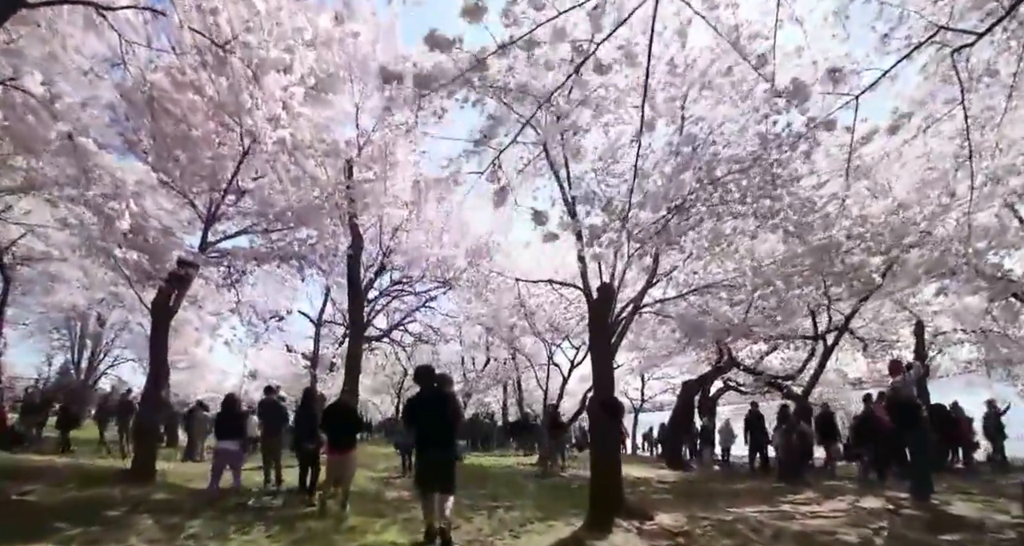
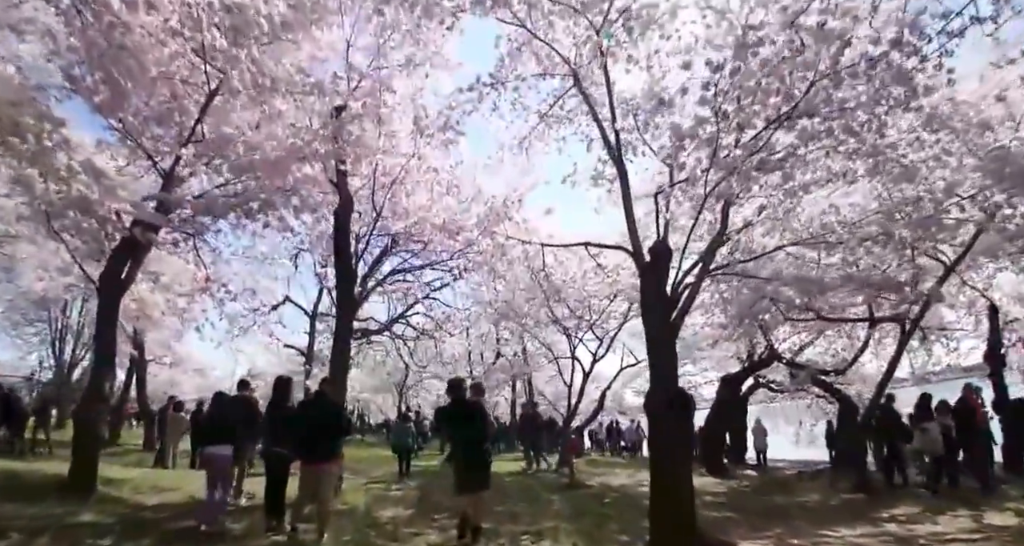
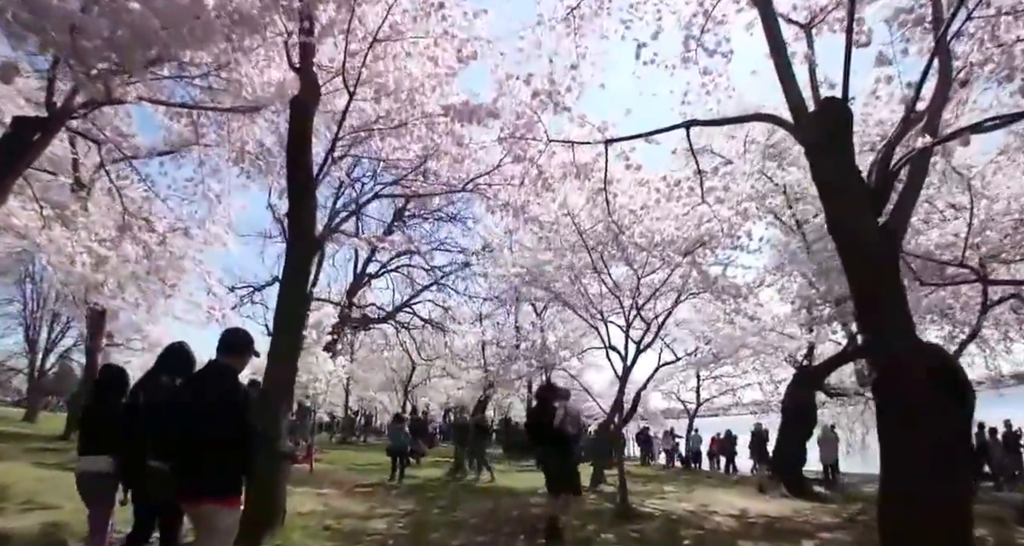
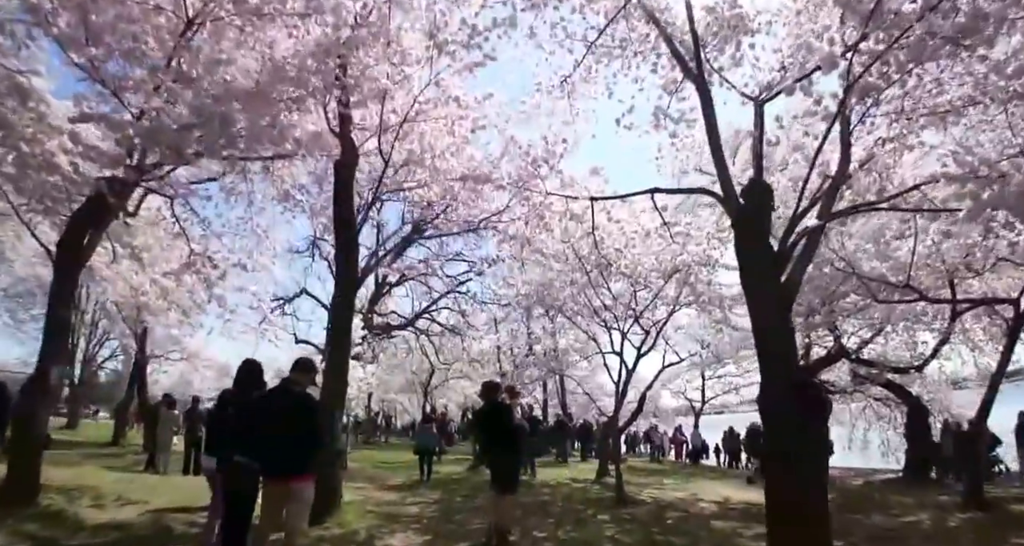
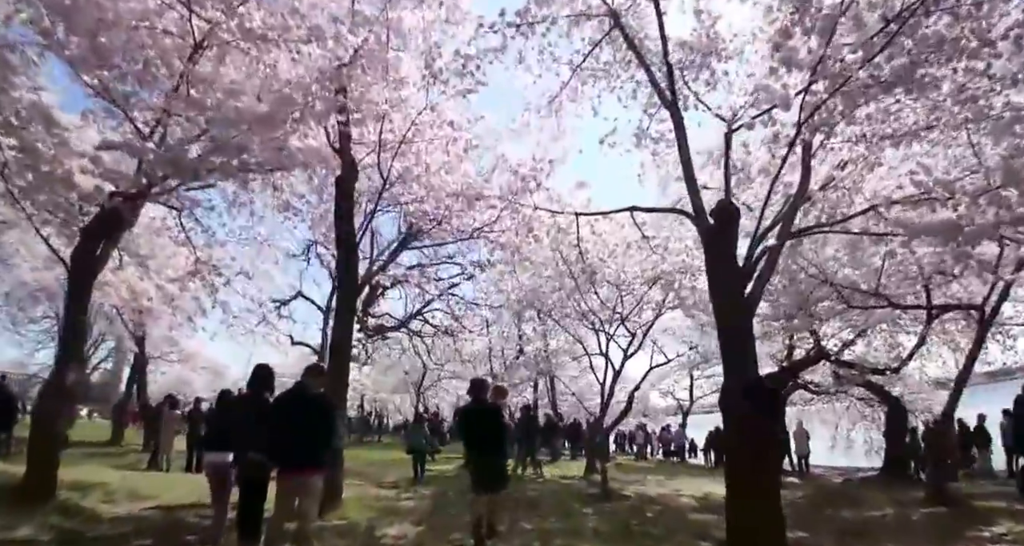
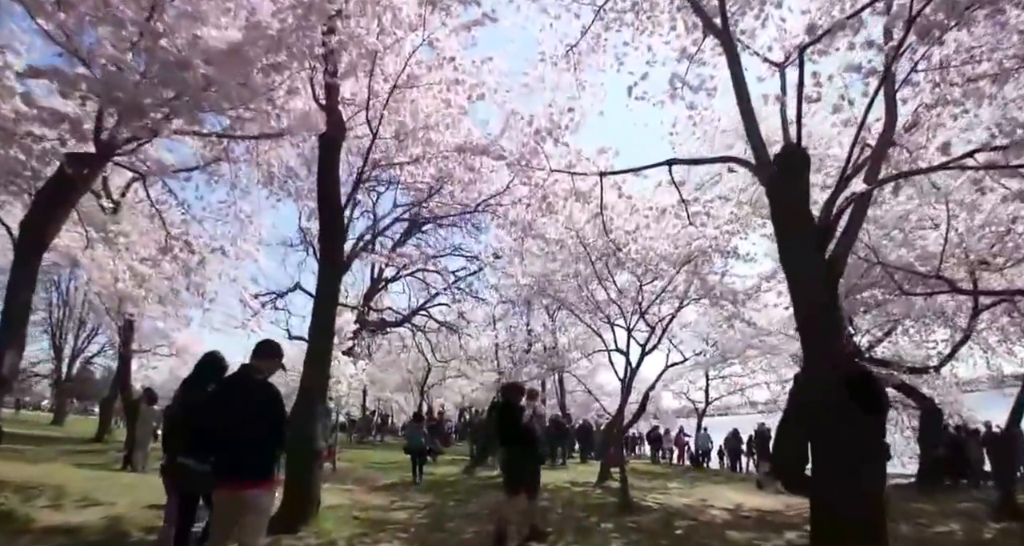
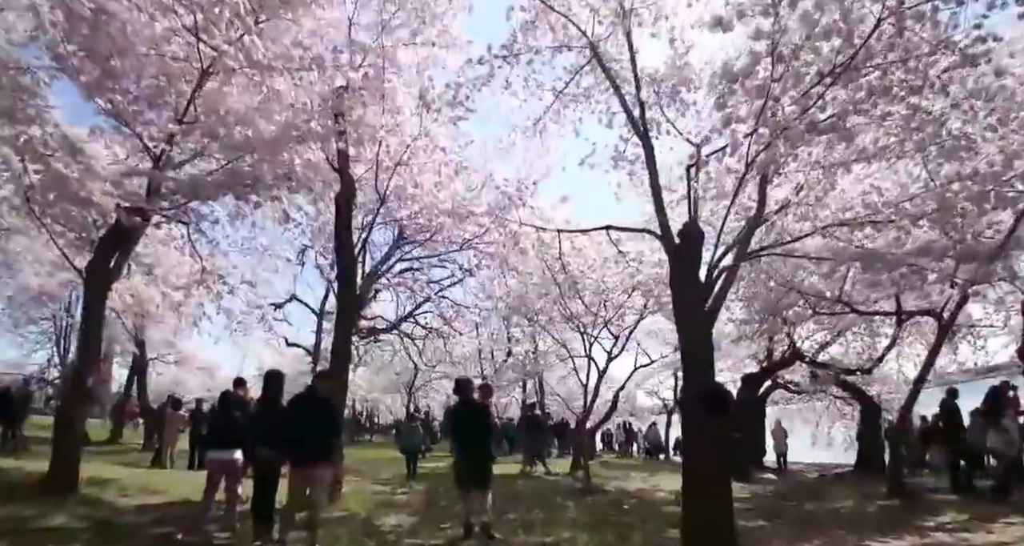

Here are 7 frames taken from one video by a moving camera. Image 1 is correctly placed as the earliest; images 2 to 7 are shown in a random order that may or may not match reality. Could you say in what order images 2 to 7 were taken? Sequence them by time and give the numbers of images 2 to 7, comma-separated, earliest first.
2, 7, 5, 4, 6, 3
